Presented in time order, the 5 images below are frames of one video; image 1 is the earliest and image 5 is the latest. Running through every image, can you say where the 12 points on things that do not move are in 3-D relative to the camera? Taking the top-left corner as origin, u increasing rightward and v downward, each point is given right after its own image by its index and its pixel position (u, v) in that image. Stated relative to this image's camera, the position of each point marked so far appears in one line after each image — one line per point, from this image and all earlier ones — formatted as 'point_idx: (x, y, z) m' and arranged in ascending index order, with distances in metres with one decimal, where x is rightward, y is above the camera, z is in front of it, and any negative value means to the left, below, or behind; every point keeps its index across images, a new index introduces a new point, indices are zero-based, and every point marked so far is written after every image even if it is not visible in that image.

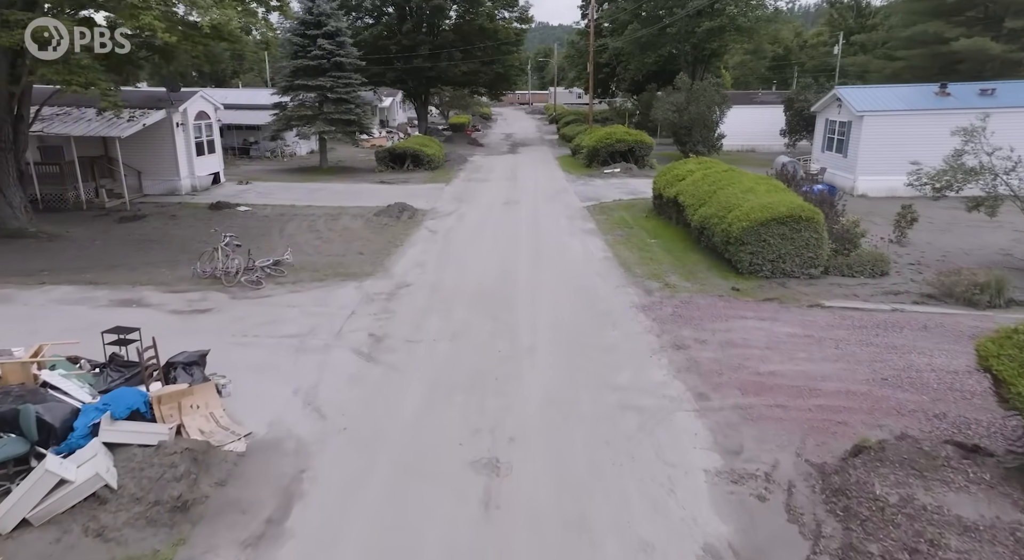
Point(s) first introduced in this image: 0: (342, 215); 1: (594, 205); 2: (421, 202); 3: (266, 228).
0: (-4.6, +1.7, +16.3) m
1: (+2.4, +2.1, +17.9) m
2: (-2.8, +2.4, +18.8) m
3: (-6.0, +1.2, +14.7) m
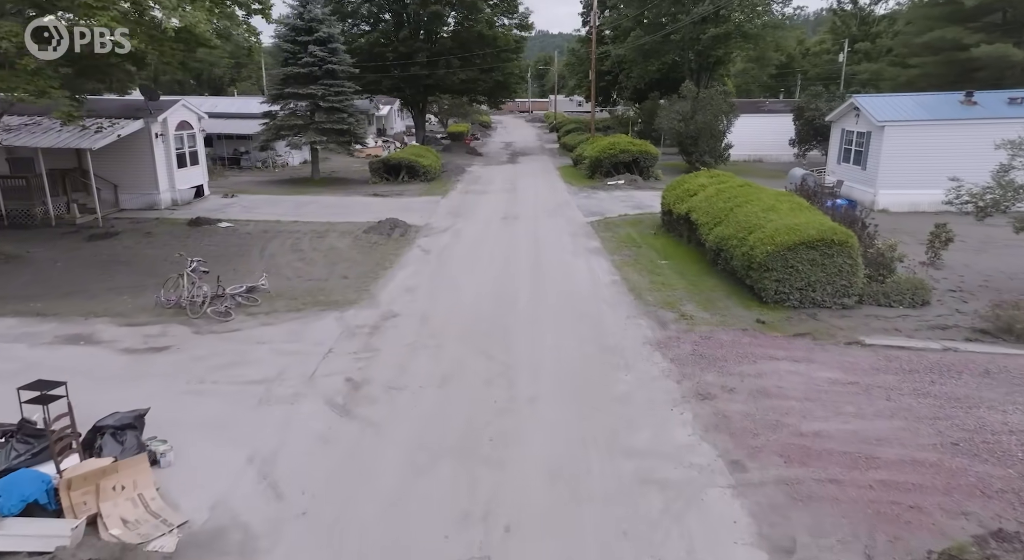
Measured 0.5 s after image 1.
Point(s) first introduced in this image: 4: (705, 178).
0: (-4.6, +1.1, +15.2) m
1: (+2.4, +1.6, +16.9) m
2: (-2.8, +1.8, +17.7) m
3: (-6.0, +0.7, +13.7) m
4: (+4.7, +2.4, +14.7) m
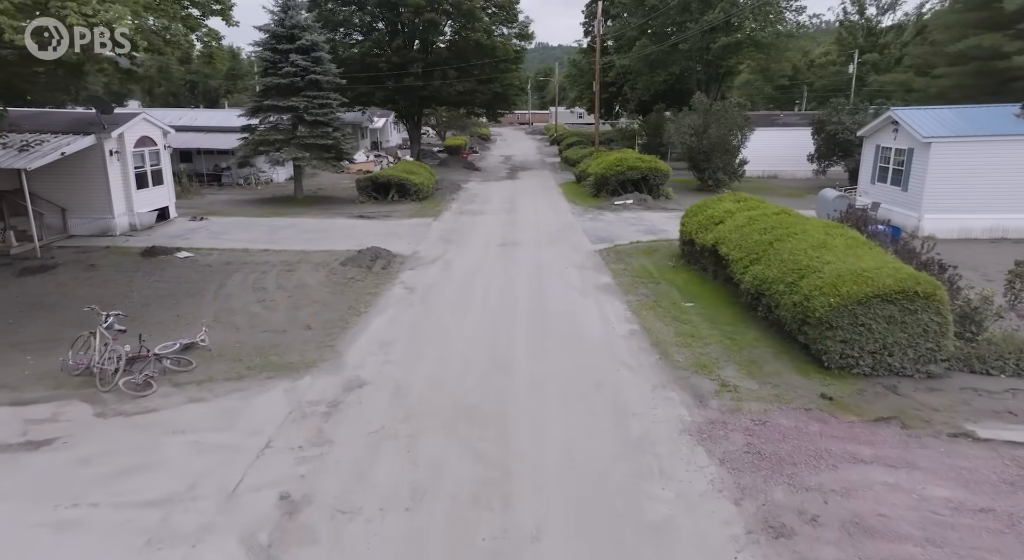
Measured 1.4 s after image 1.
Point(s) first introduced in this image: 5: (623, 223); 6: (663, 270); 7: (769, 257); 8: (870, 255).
0: (-4.6, +0.3, +13.4) m
1: (+2.3, +0.7, +15.0) m
2: (-2.9, +0.9, +15.9) m
3: (-6.0, -0.1, +11.8) m
4: (+4.6, +1.6, +12.8) m
5: (+3.4, +1.7, +18.5) m
6: (+3.2, +0.2, +13.0) m
7: (+4.0, +0.4, +9.5) m
8: (+4.9, +0.3, +8.2) m
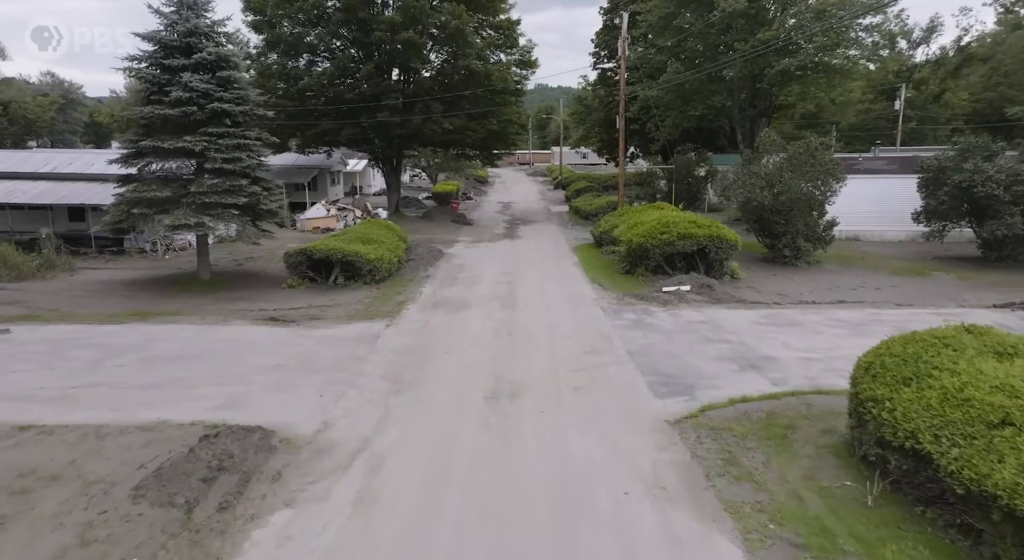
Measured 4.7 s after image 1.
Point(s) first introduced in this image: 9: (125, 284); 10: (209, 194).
0: (-4.7, -2.1, +6.1) m
1: (+2.3, -1.8, +7.7) m
2: (-2.9, -1.7, +8.6) m
3: (-6.1, -2.4, +4.5) m
4: (+4.6, -0.8, +5.6) m
5: (+3.3, -1.1, +11.3) m
6: (+3.2, -2.2, +5.7) m
7: (+4.0, -1.8, +2.3) m
8: (+4.8, -1.8, +1.0) m
9: (-10.2, -0.1, +16.0) m
10: (-7.5, +2.2, +15.2) m
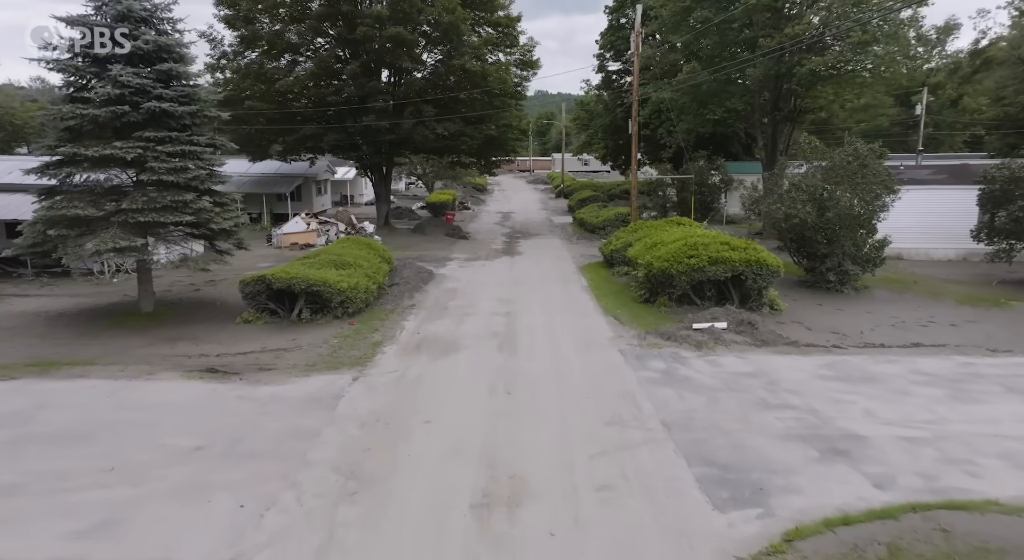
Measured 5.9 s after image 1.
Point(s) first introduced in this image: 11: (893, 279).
0: (-4.7, -2.8, +3.5) m
1: (+2.3, -2.5, +5.1) m
2: (-2.9, -2.3, +6.0) m
3: (-6.1, -3.0, +1.9) m
4: (+4.6, -1.5, +3.0) m
5: (+3.3, -1.7, +8.7) m
6: (+3.2, -2.8, +3.1) m
7: (+4.0, -2.4, -0.4) m
8: (+4.8, -2.4, -1.6) m
9: (-10.2, -0.8, +13.4) m
10: (-7.5, +1.5, +12.6) m
11: (+10.5, 0.0, +16.7) m
